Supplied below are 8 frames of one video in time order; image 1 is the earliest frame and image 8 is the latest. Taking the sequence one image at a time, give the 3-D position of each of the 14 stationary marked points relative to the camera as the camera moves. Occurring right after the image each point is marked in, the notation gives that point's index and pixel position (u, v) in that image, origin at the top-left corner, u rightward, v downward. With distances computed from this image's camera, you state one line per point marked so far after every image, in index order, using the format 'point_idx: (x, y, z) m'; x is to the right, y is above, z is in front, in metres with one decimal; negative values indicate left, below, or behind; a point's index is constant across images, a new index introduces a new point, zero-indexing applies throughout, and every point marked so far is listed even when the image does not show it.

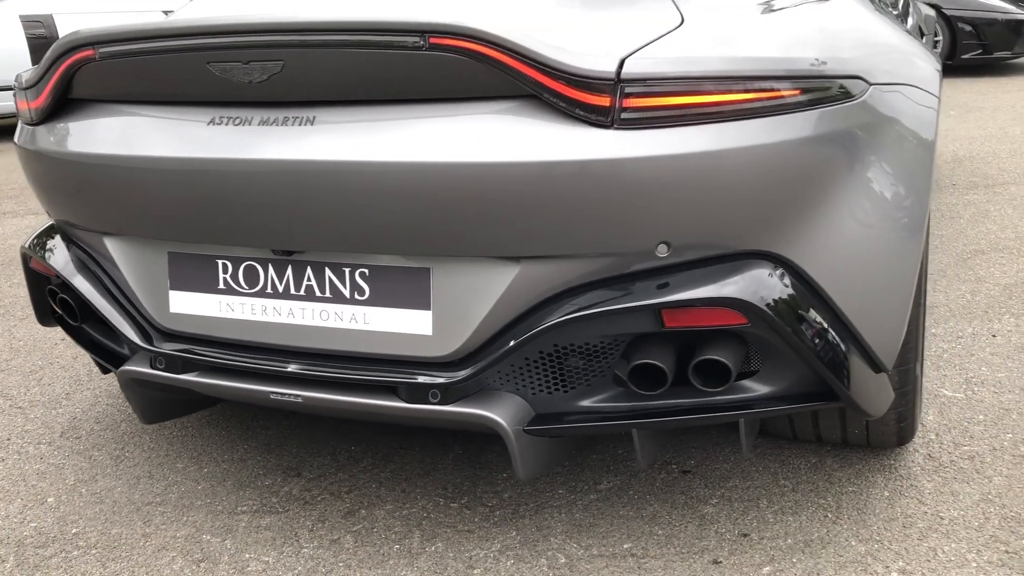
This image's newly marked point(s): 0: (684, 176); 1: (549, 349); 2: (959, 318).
0: (+0.2, +0.2, +1.4) m
1: (+0.1, -0.1, +1.5) m
2: (+1.3, -0.1, +2.7) m
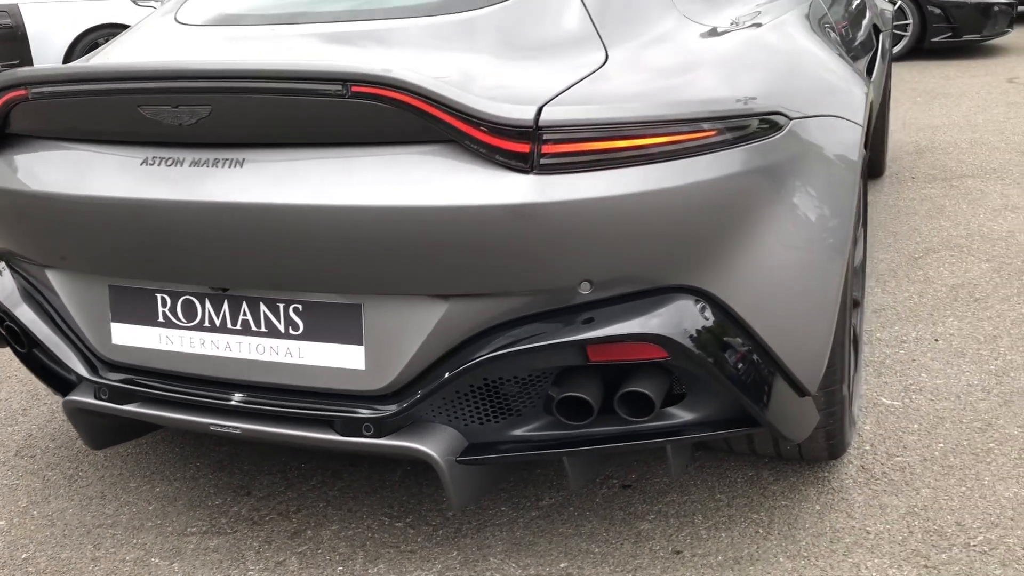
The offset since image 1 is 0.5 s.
0: (+0.1, +0.1, +1.4) m
1: (0.0, -0.2, +1.5) m
2: (+1.1, -0.1, +2.8) m
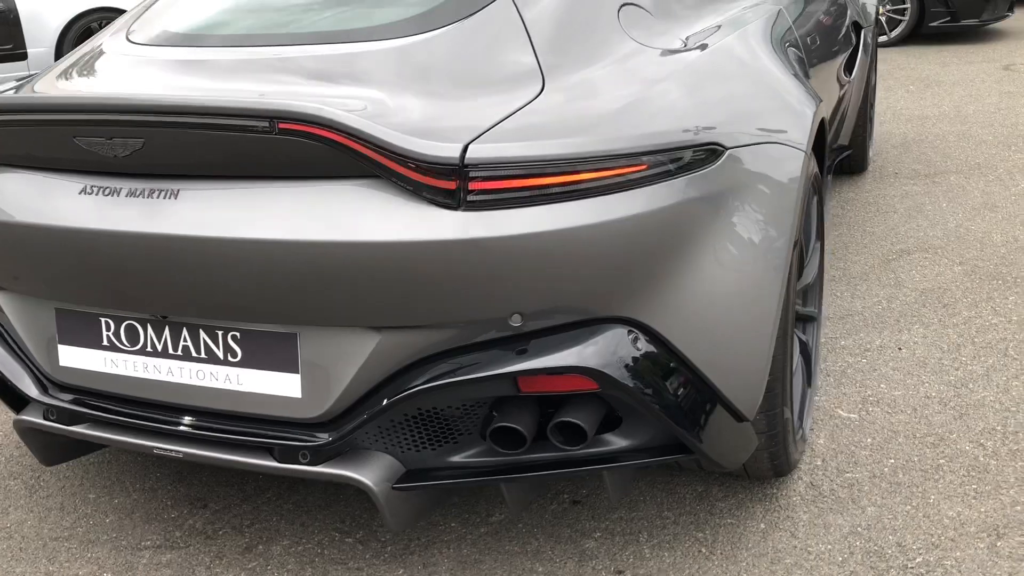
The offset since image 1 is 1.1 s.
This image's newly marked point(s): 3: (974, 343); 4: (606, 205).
0: (0.0, +0.1, +1.4) m
1: (-0.2, -0.2, +1.5) m
2: (+1.0, -0.1, +2.8) m
3: (+1.3, -0.2, +2.6) m
4: (+0.1, +0.1, +1.4) m
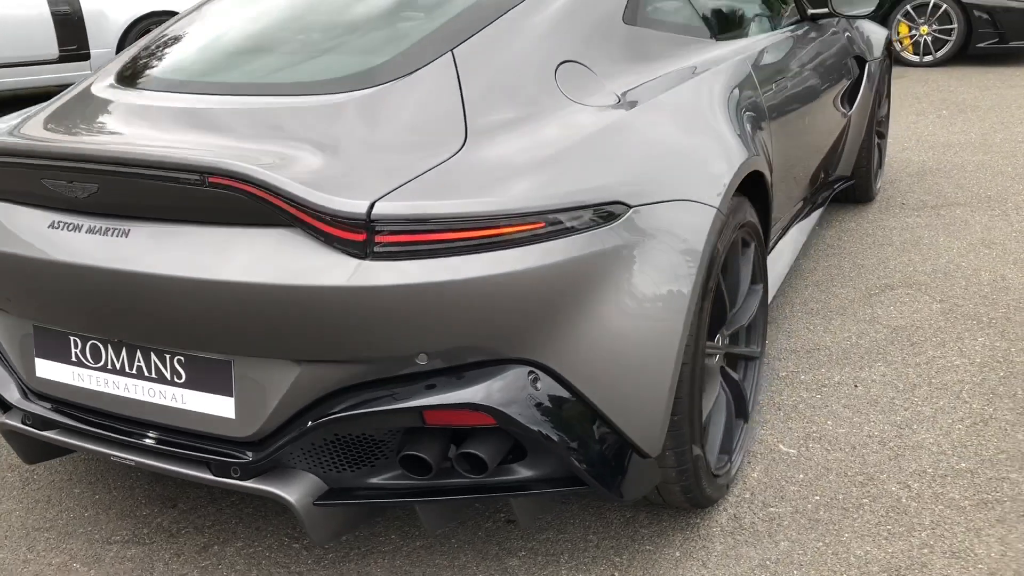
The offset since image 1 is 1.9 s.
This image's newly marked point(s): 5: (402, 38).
0: (-0.1, 0.0, +1.5) m
1: (-0.3, -0.3, +1.7) m
2: (+1.0, -0.2, +2.9) m
3: (+1.2, -0.3, +2.7) m
4: (0.0, 0.0, +1.6) m
5: (-0.2, +0.5, +2.0) m
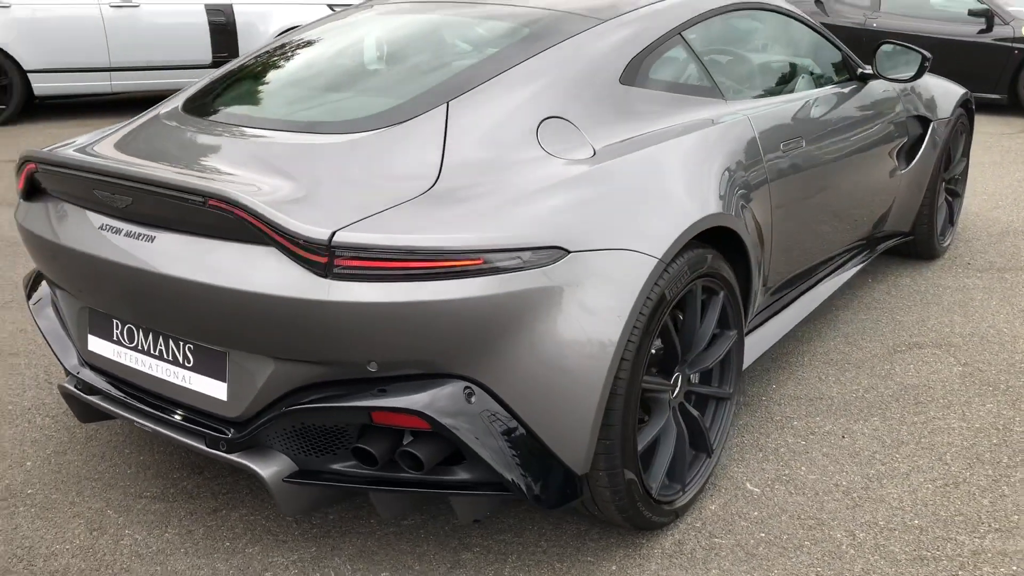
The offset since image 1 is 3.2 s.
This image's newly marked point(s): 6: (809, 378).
0: (-0.3, -0.1, +1.8) m
1: (-0.4, -0.3, +2.0) m
2: (+1.0, -0.4, +3.0) m
3: (+1.2, -0.4, +2.8) m
4: (-0.1, 0.0, +1.8) m
5: (-0.2, +0.5, +2.3) m
6: (+1.0, -0.3, +3.2) m
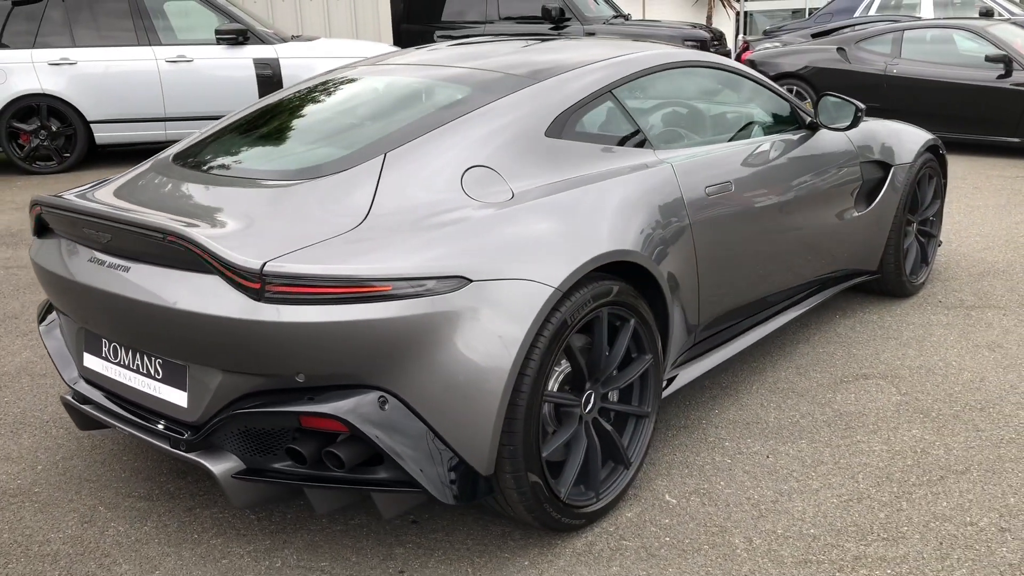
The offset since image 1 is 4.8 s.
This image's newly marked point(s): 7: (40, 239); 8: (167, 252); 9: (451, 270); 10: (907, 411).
0: (-0.5, -0.1, +2.2) m
1: (-0.6, -0.3, +2.3) m
2: (+0.8, -0.5, +3.2) m
3: (+1.0, -0.5, +3.0) m
4: (-0.4, 0.0, +2.2) m
5: (-0.4, +0.4, +2.7) m
6: (+0.9, -0.4, +3.4) m
7: (-1.4, +0.1, +2.8) m
8: (-0.8, +0.1, +2.3) m
9: (-0.1, 0.0, +2.3) m
10: (+1.4, -0.4, +3.4) m
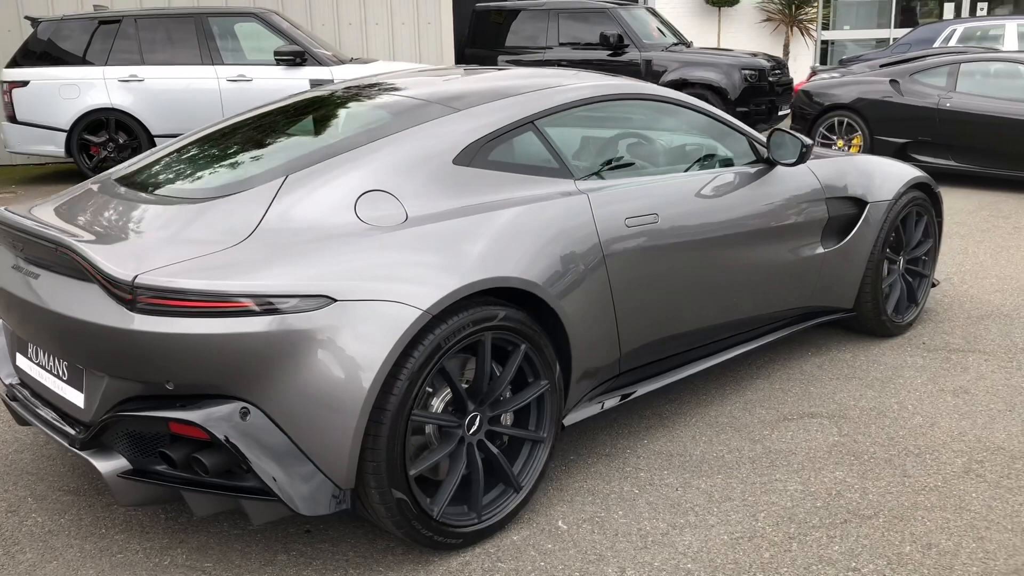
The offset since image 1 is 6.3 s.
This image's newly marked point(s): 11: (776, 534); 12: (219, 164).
0: (-0.8, -0.1, +2.3) m
1: (-1.0, -0.4, +2.5) m
2: (+0.6, -0.6, +3.2) m
3: (+0.7, -0.7, +3.0) m
4: (-0.7, -0.1, +2.3) m
5: (-0.7, +0.4, +2.8) m
6: (+0.6, -0.5, +3.4) m
7: (-1.7, +0.1, +3.1) m
8: (-1.1, +0.1, +2.5) m
9: (-0.5, 0.0, +2.4) m
10: (+1.1, -0.6, +3.3) m
11: (+0.8, -0.7, +2.8) m
12: (-1.1, +0.4, +3.0) m
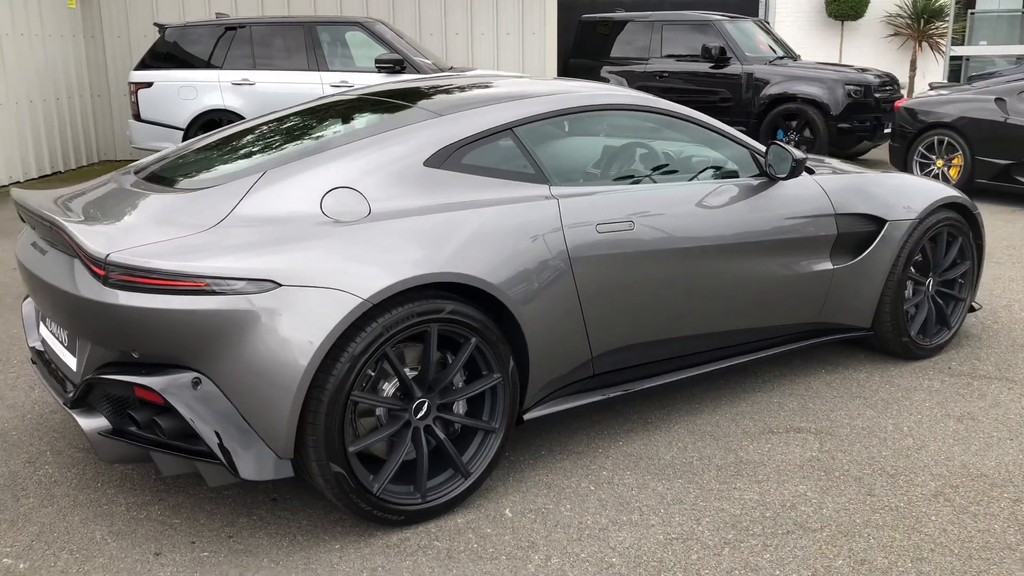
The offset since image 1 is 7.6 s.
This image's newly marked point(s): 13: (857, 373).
0: (-1.0, -0.1, +2.6) m
1: (-1.2, -0.3, +2.8) m
2: (+0.5, -0.6, +3.3) m
3: (+0.6, -0.7, +3.0) m
4: (-0.9, 0.0, +2.6) m
5: (-0.8, +0.4, +3.1) m
6: (+0.5, -0.6, +3.5) m
7: (-1.7, +0.2, +3.4) m
8: (-1.3, +0.1, +2.8) m
9: (-0.7, 0.0, +2.6) m
10: (+1.0, -0.6, +3.3) m
11: (+0.6, -0.7, +2.8) m
12: (-1.1, +0.4, +3.3) m
13: (+1.5, -0.4, +4.2) m
